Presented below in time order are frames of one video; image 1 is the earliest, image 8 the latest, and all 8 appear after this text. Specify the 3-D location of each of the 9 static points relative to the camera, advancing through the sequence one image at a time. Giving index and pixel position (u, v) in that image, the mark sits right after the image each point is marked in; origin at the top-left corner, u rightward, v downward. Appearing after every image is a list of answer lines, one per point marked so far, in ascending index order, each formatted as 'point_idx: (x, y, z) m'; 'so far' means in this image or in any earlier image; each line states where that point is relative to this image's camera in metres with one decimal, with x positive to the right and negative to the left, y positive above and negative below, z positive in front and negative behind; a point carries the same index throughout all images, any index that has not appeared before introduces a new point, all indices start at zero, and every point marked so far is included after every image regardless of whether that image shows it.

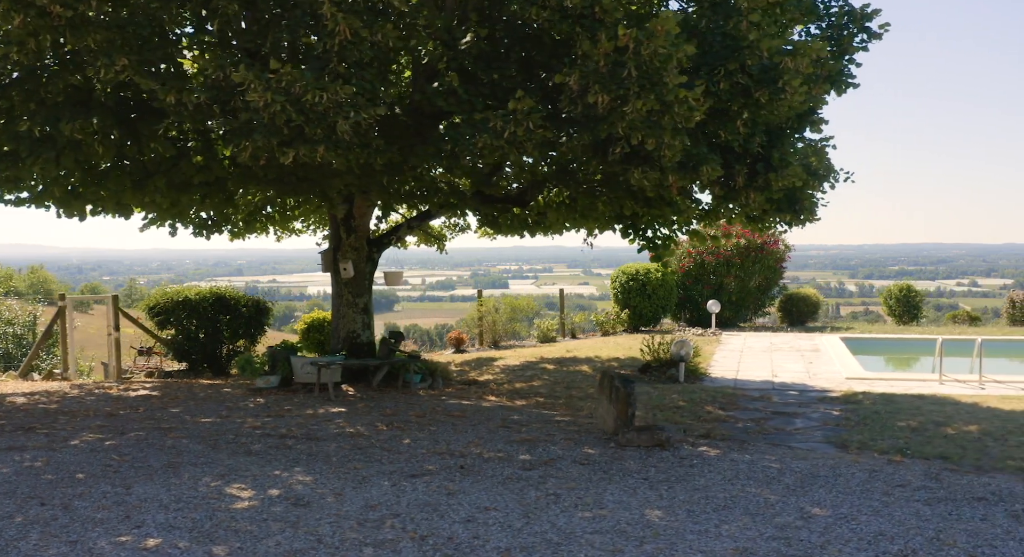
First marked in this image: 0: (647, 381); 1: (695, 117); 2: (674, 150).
0: (+1.6, -1.2, +8.9) m
1: (+1.2, +1.1, +5.0) m
2: (+1.1, +0.9, +5.2) m
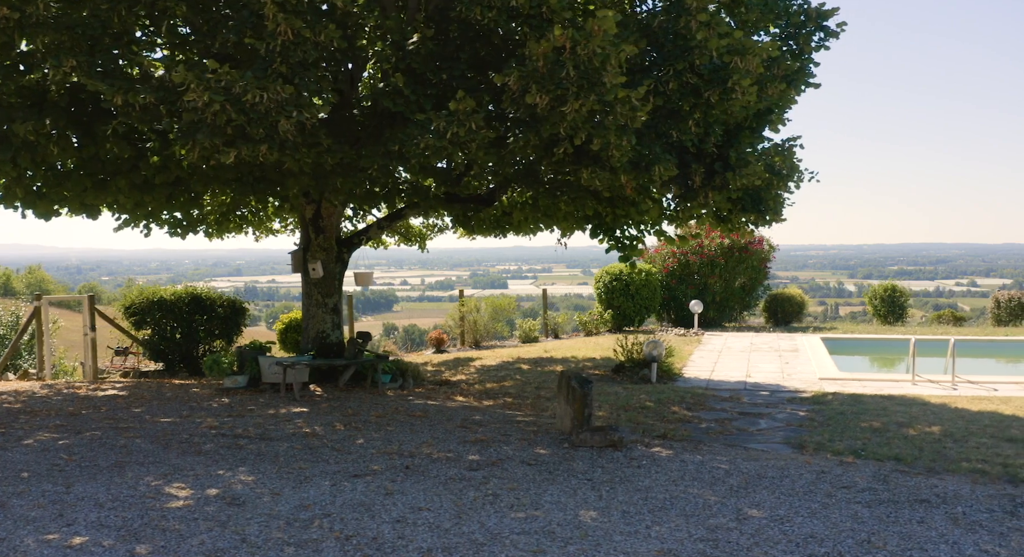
0: (+1.2, -1.2, +8.8) m
1: (+0.8, +1.1, +5.0) m
2: (+0.8, +0.9, +5.2) m
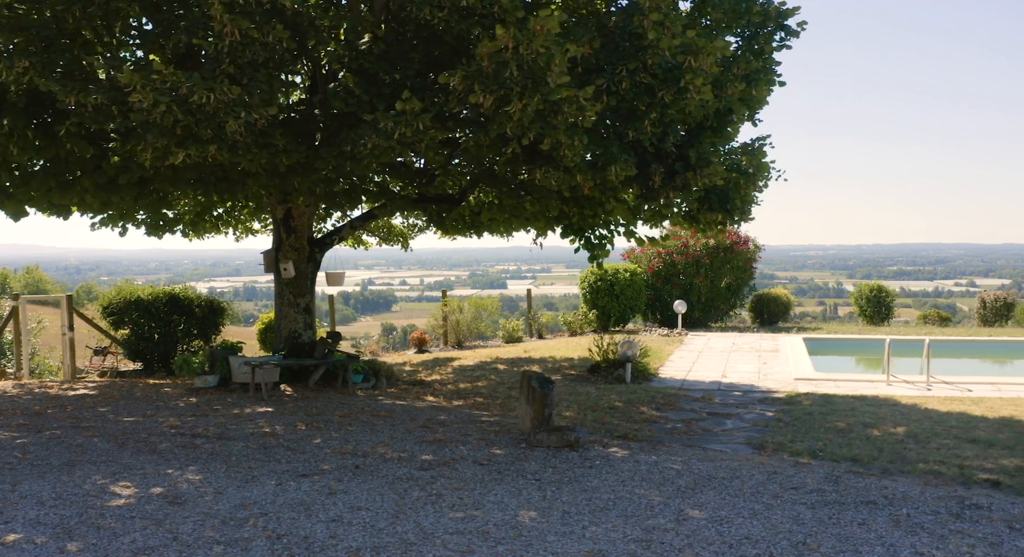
0: (+0.9, -1.2, +8.8) m
1: (+0.5, +1.1, +5.0) m
2: (+0.4, +0.9, +5.2) m
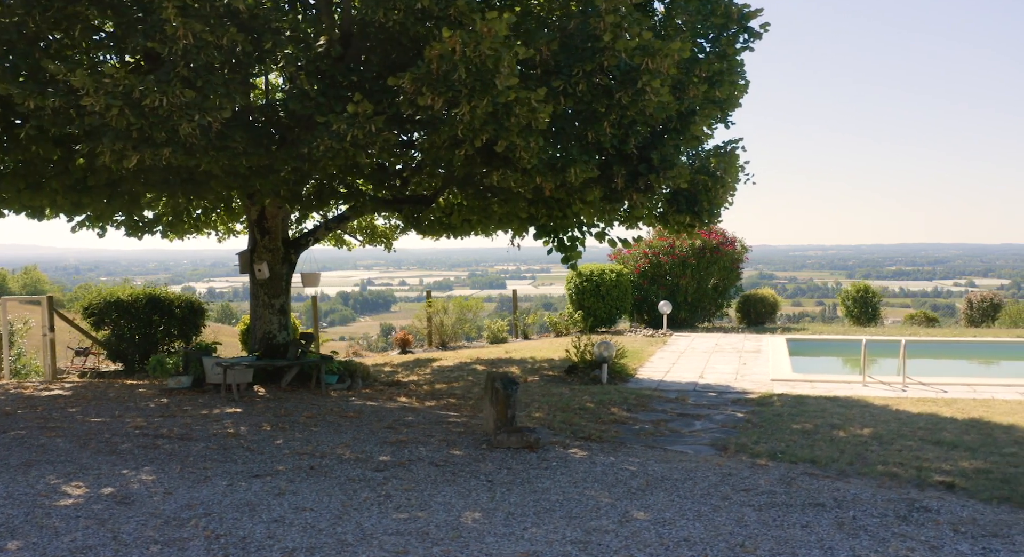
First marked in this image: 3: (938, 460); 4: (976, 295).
0: (+0.7, -1.2, +8.8) m
1: (+0.2, +1.1, +5.1) m
2: (+0.1, +0.9, +5.2) m
3: (+3.2, -1.4, +5.8) m
4: (+9.1, -0.3, +14.8) m
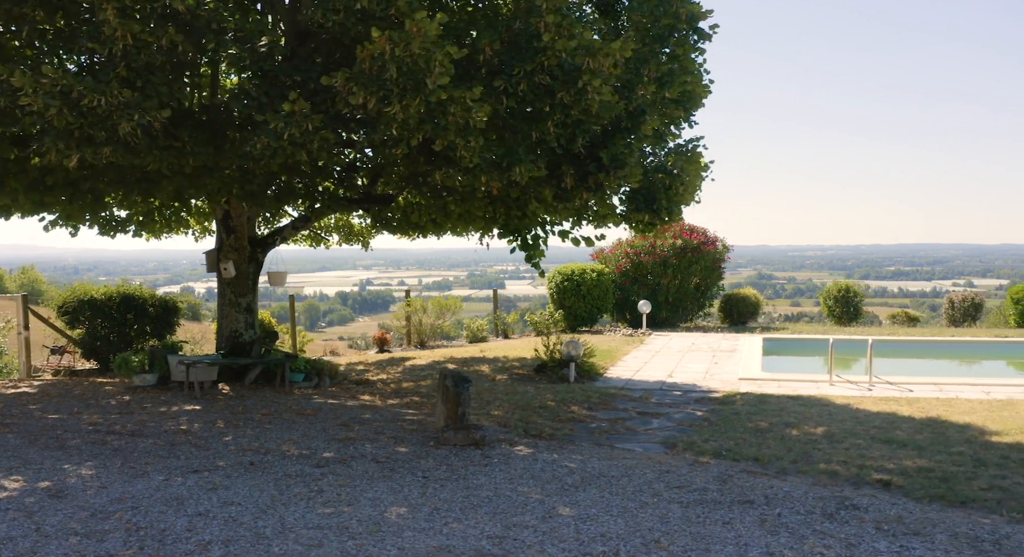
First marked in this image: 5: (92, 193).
0: (+0.3, -1.2, +8.9) m
1: (-0.2, +1.1, +5.1) m
2: (-0.3, +0.9, +5.3) m
3: (+2.8, -1.4, +5.8) m
4: (+8.8, -0.3, +14.8) m
5: (-3.7, +0.8, +6.7) m
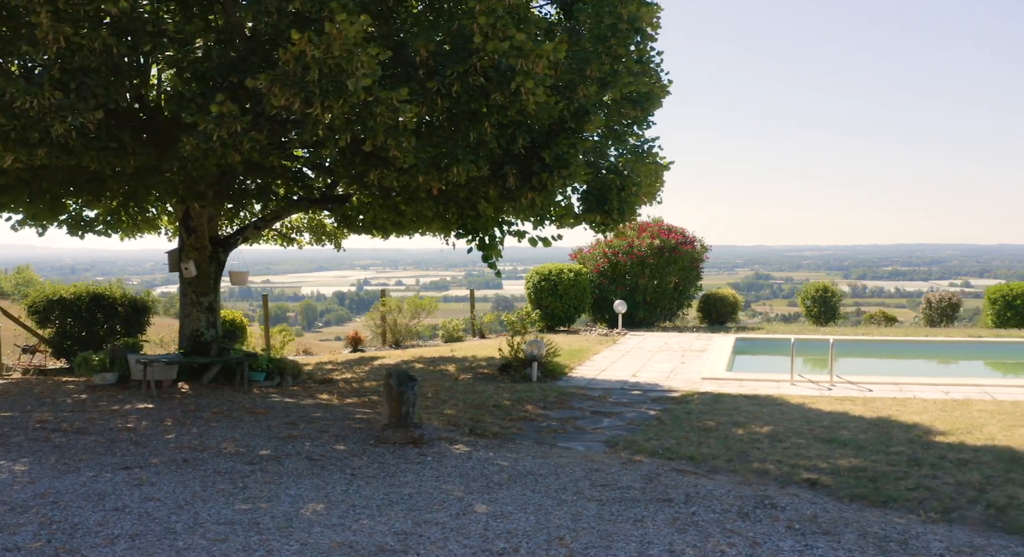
0: (-0.2, -1.2, +8.9) m
1: (-0.7, +1.1, +5.1) m
2: (-0.8, +0.9, +5.3) m
3: (+2.3, -1.4, +5.8) m
4: (+8.4, -0.3, +14.7) m
5: (-4.2, +0.8, +6.8) m
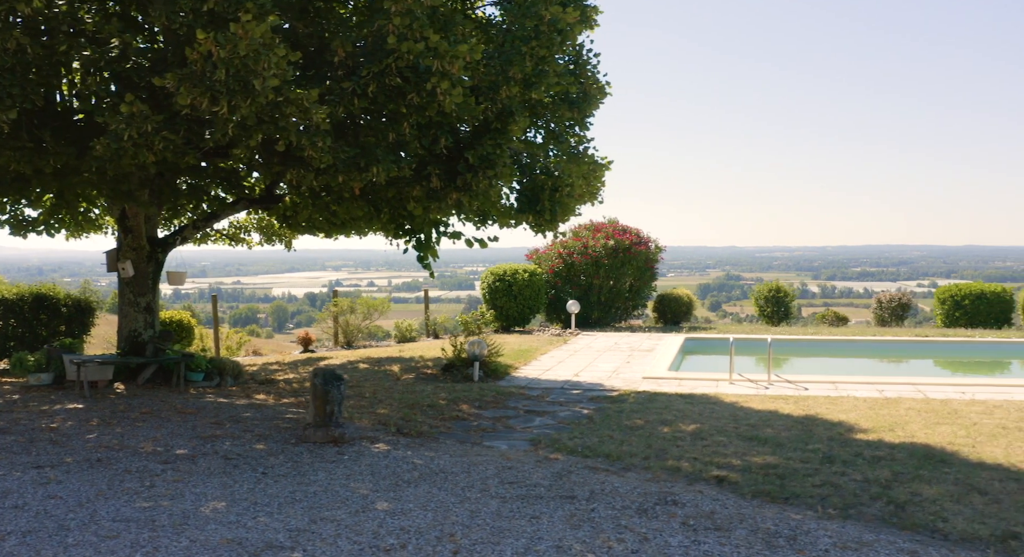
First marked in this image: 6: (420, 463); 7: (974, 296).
0: (-0.8, -1.2, +8.9) m
1: (-1.3, +1.1, +5.2) m
2: (-1.4, +0.9, +5.3) m
3: (+1.7, -1.4, +5.8) m
4: (+7.6, -0.3, +14.9) m
5: (-4.8, +0.8, +6.7) m
6: (-0.6, -1.3, +5.5) m
7: (+9.0, -0.3, +14.8) m
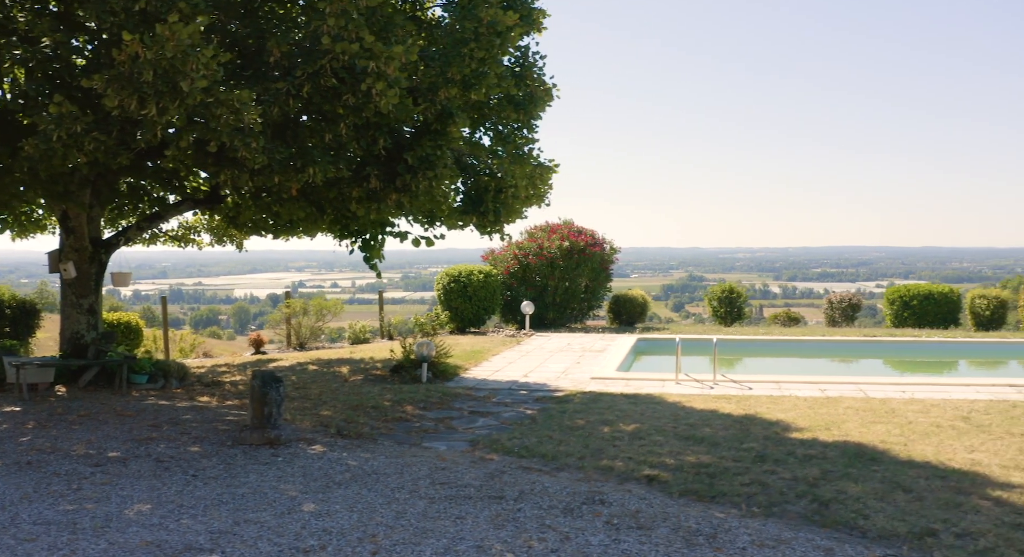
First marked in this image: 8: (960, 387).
0: (-1.4, -1.2, +8.9) m
1: (-1.8, +1.1, +5.1) m
2: (-1.9, +0.9, +5.3) m
3: (+1.2, -1.4, +5.9) m
4: (+6.8, -0.4, +15.2) m
5: (-5.3, +0.8, +6.6) m
6: (-1.1, -1.3, +5.5) m
7: (+8.2, -0.4, +15.1) m
8: (+5.5, -1.3, +9.3) m
